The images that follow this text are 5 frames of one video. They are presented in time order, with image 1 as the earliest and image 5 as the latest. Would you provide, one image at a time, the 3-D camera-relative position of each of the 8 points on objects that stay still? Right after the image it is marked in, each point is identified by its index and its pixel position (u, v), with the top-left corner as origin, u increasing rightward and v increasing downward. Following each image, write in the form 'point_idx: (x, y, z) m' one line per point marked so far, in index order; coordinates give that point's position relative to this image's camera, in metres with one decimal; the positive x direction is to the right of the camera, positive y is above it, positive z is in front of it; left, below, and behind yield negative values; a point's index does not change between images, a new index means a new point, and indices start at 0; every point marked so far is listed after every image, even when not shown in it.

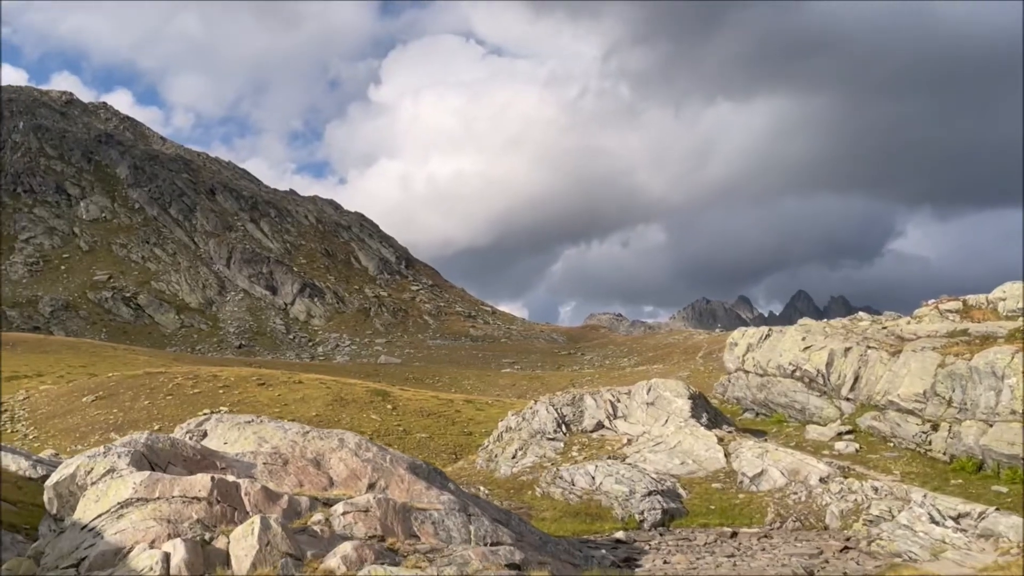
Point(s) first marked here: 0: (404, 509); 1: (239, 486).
0: (-3.3, -6.7, +17.9) m
1: (-7.8, -5.7, +17.0) m
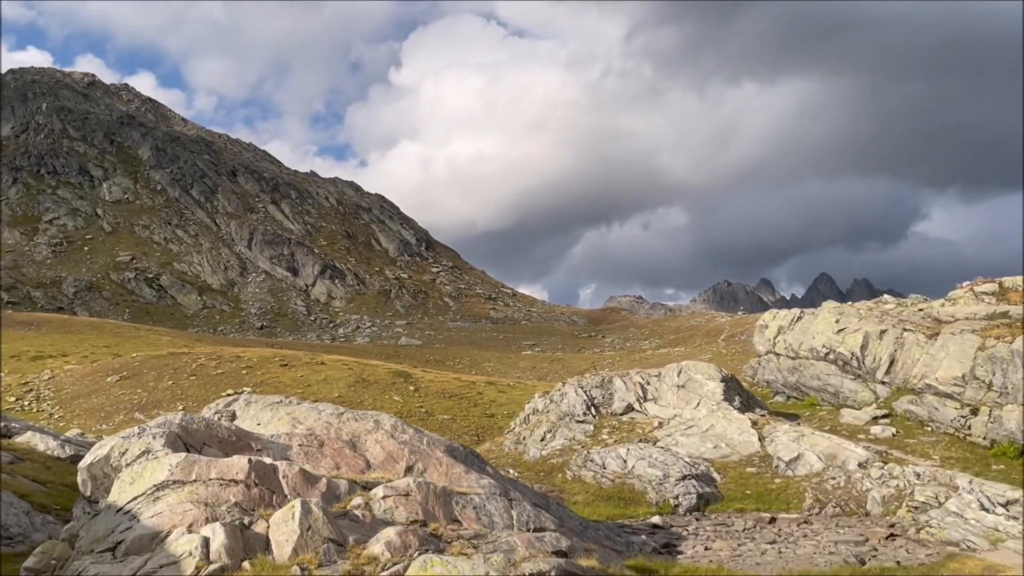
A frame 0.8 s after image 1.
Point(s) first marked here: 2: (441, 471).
0: (-2.0, -6.0, +17.4) m
1: (-6.5, -5.1, +16.6) m
2: (-2.3, -6.0, +19.5) m
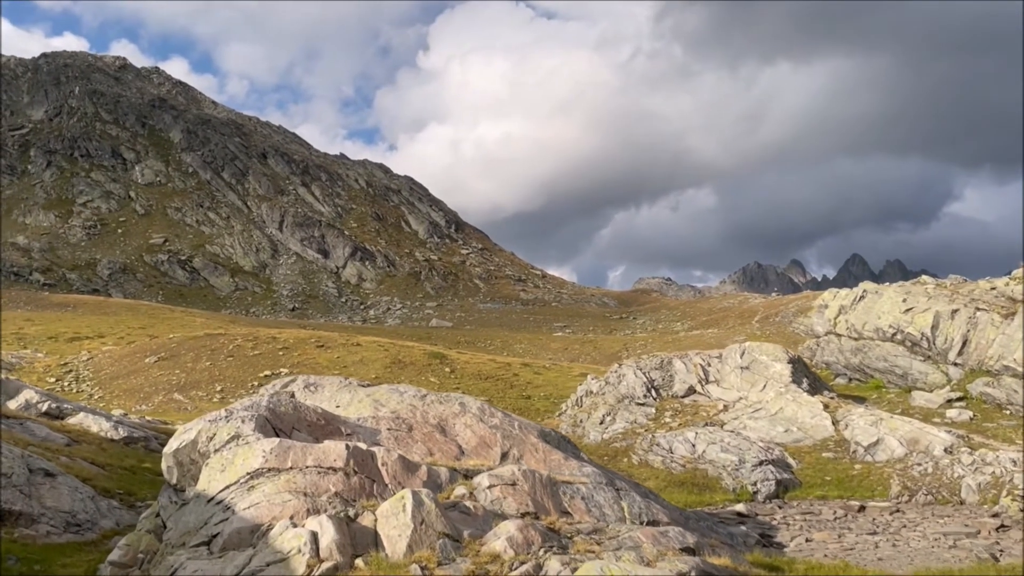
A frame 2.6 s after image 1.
0: (+1.0, -5.2, +16.0) m
1: (-3.5, -4.3, +15.3) m
2: (+0.8, -5.1, +18.1) m
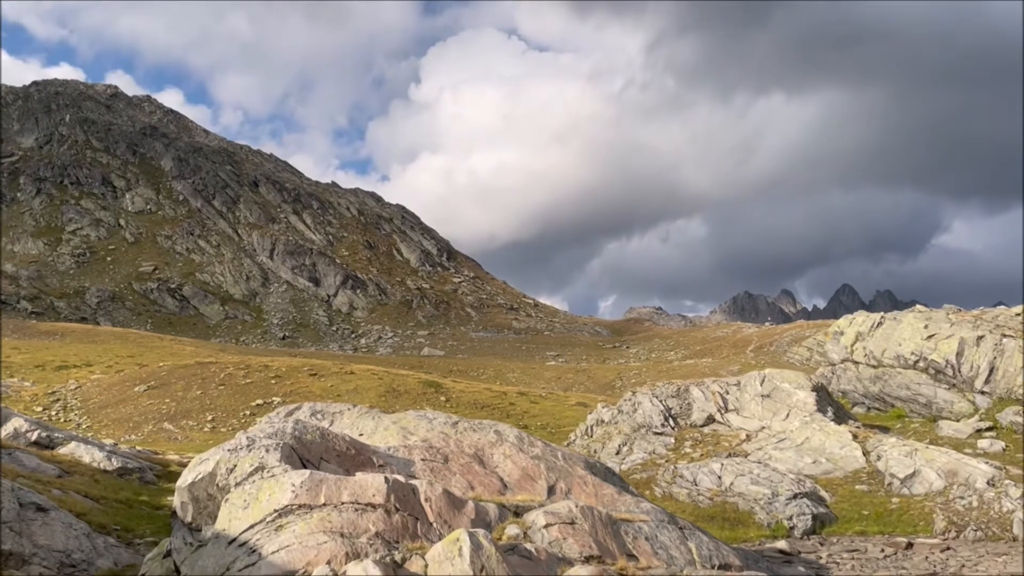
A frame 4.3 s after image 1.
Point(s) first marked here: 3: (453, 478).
0: (+2.4, -5.6, +14.3) m
1: (-2.2, -4.6, +13.6) m
2: (+2.1, -5.6, +16.4) m
3: (-1.6, -5.1, +15.9) m
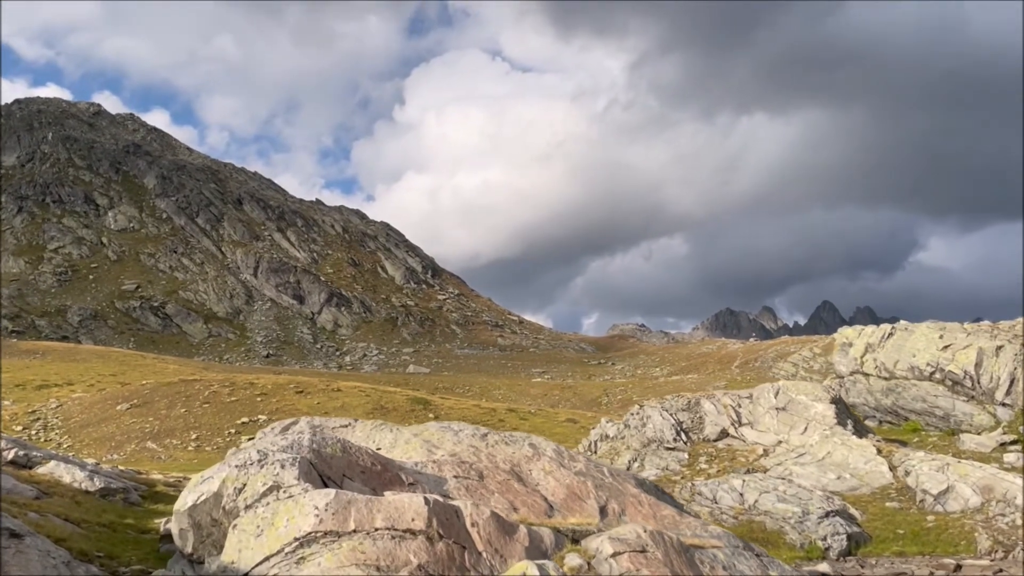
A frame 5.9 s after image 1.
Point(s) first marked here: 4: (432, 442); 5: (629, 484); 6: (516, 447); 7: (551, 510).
0: (+3.5, -5.3, +12.3) m
1: (-1.0, -4.4, +11.5) m
2: (+3.2, -5.4, +14.4) m
3: (-0.5, -4.9, +13.8) m
4: (-2.3, -4.4, +16.9) m
5: (+3.0, -5.1, +15.6) m
6: (+0.1, -4.4, +16.4) m
7: (+0.9, -5.2, +13.9) m
